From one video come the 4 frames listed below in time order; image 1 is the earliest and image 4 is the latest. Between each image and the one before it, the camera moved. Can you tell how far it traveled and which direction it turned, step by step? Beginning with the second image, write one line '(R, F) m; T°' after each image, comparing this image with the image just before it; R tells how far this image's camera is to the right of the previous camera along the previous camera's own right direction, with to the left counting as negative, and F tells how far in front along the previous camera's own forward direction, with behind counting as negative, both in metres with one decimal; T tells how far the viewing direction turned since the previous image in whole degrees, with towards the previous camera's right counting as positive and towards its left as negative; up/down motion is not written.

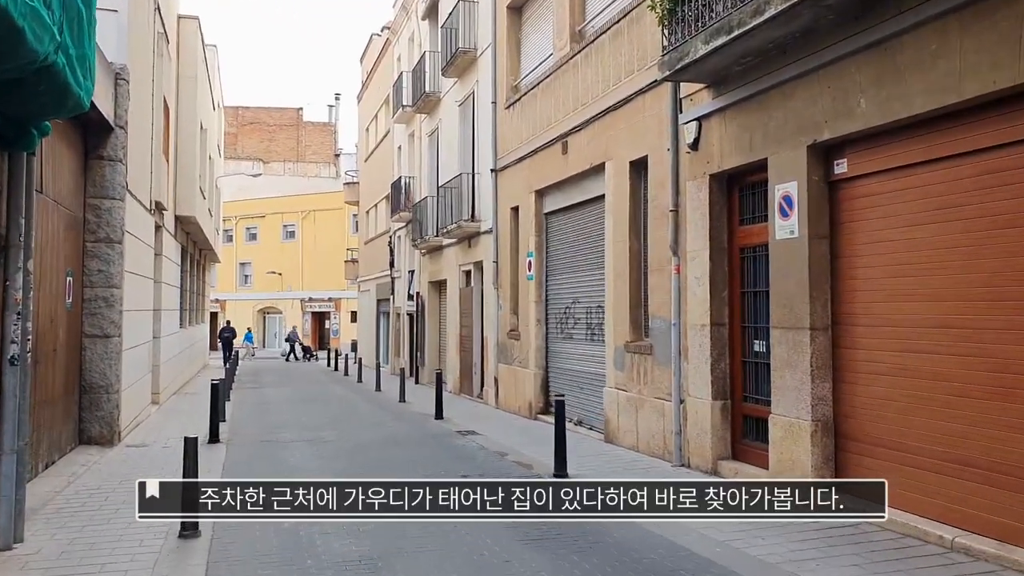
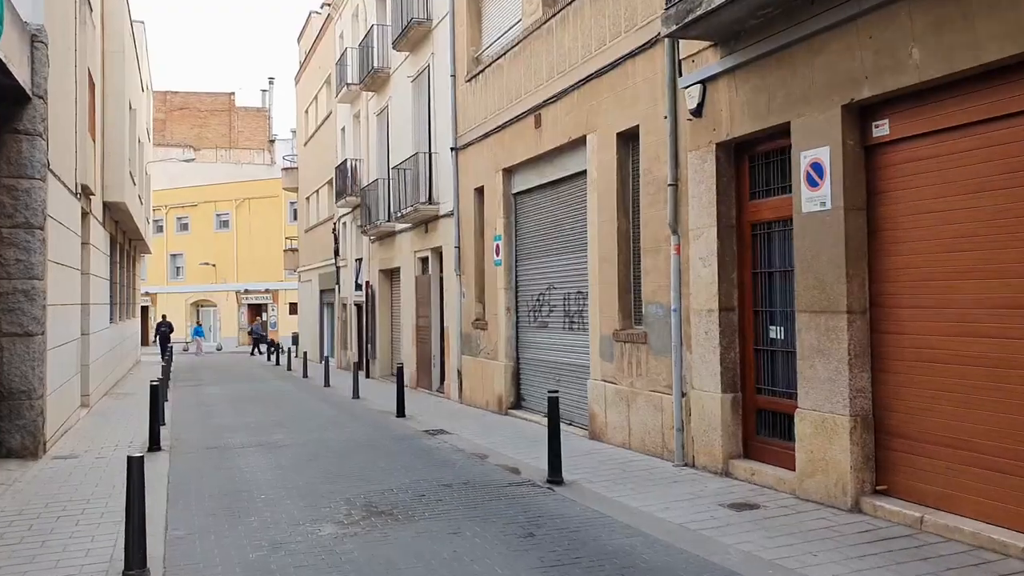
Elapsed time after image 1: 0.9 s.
(-0.5, +1.1) m; +4°
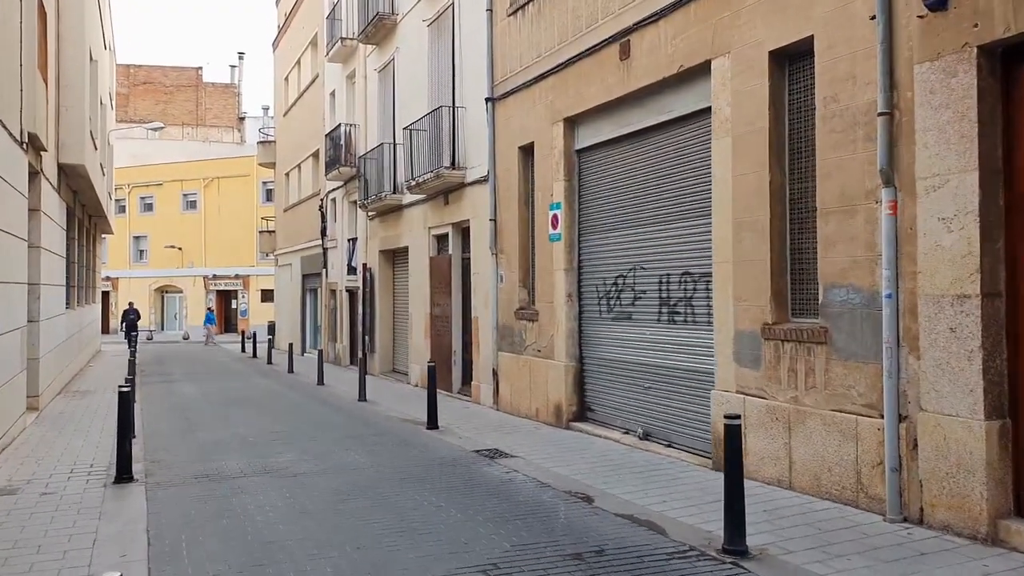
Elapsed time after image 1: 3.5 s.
(-1.3, +2.9) m; +2°
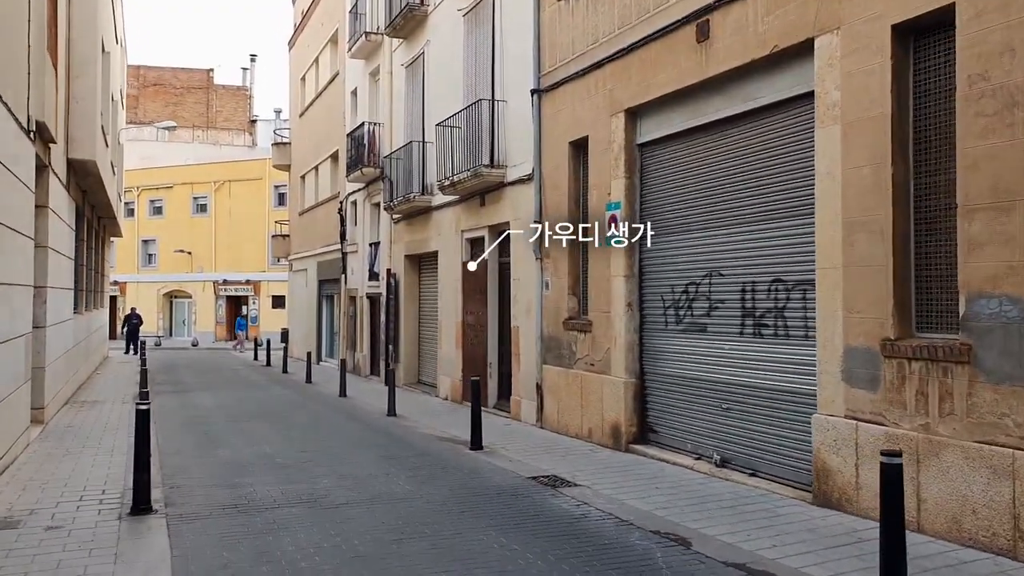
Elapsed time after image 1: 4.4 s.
(-0.6, +1.0) m; 0°
